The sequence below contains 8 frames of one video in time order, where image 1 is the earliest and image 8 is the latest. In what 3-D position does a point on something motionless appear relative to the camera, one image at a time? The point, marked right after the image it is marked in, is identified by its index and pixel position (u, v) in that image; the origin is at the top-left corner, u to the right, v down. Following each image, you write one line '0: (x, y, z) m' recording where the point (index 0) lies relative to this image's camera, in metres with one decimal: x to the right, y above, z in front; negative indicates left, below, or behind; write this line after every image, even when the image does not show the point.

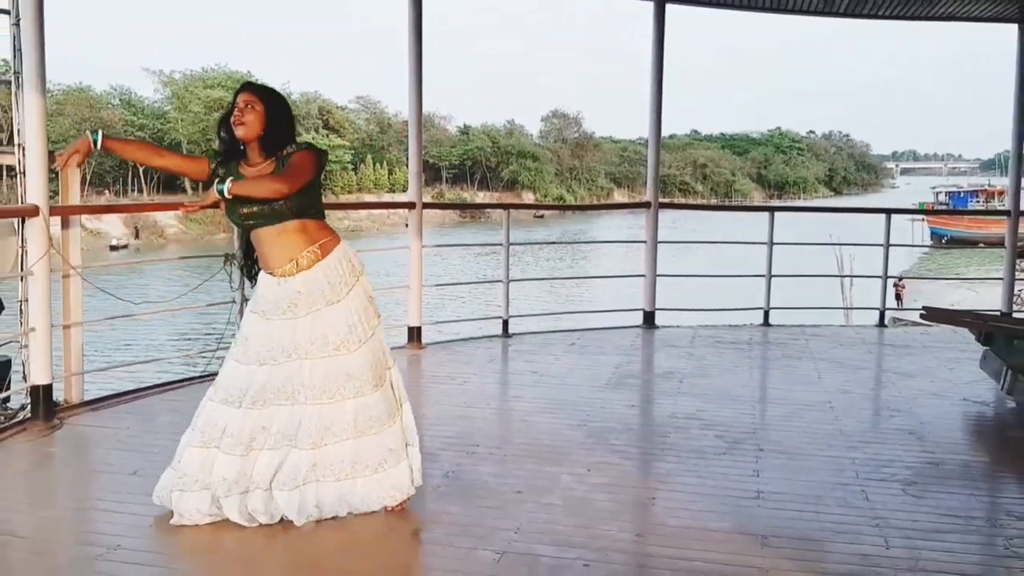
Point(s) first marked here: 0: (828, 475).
0: (+0.8, -0.5, +4.1) m
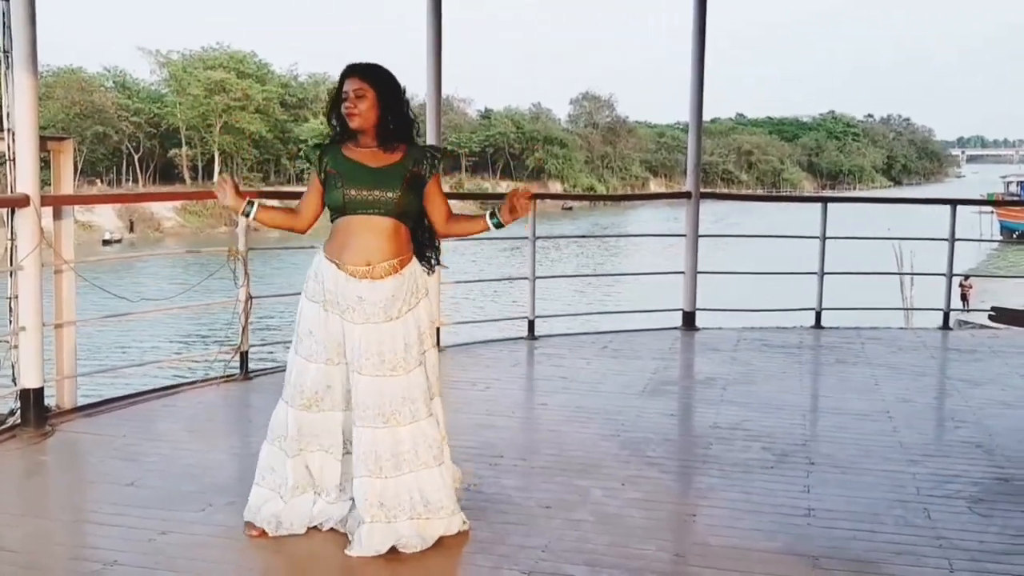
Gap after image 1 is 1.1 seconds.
0: (+0.9, -0.5, +3.7) m
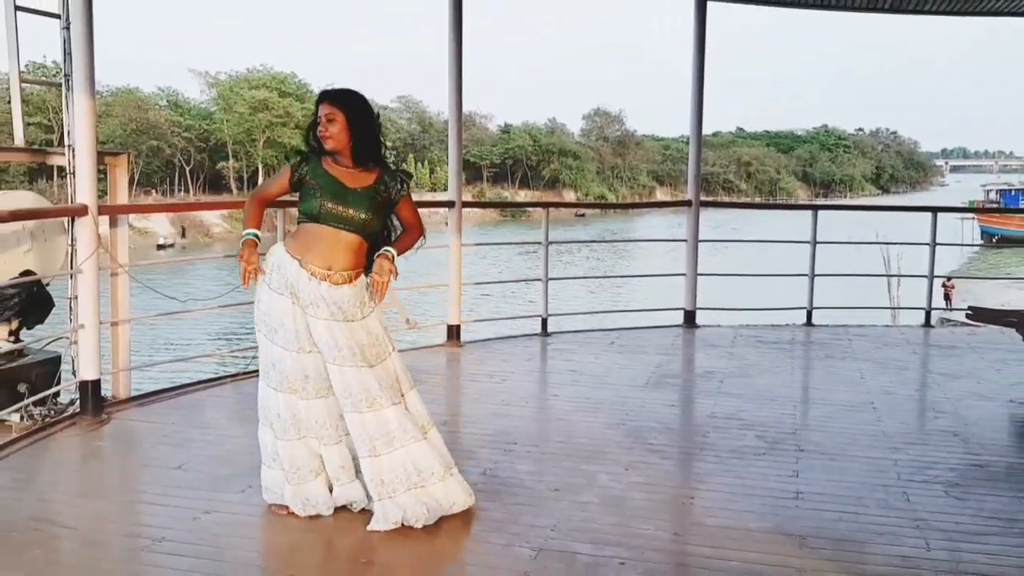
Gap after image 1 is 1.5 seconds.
0: (+0.9, -0.5, +4.1) m
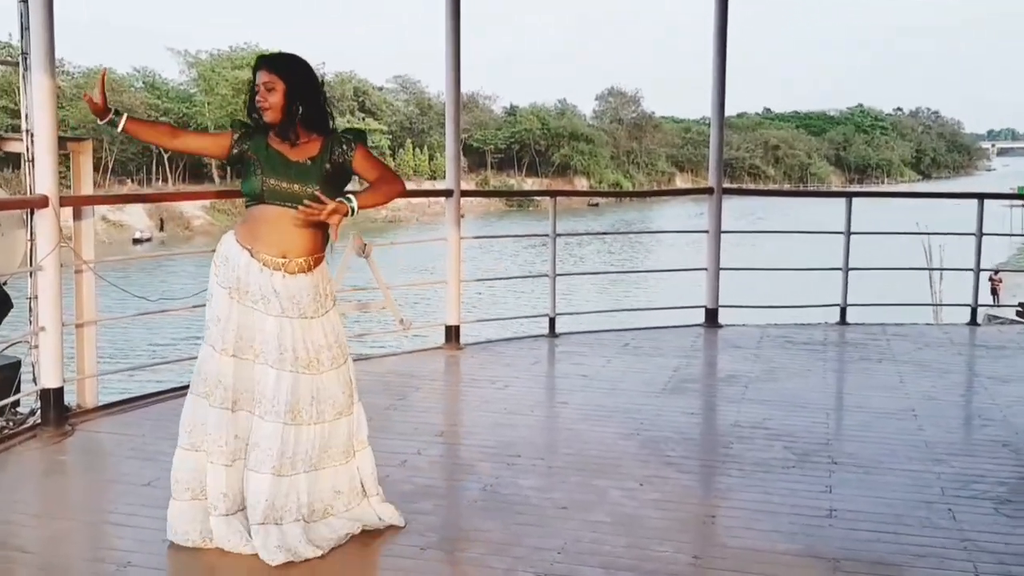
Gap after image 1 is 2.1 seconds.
0: (+0.9, -0.4, +3.7) m
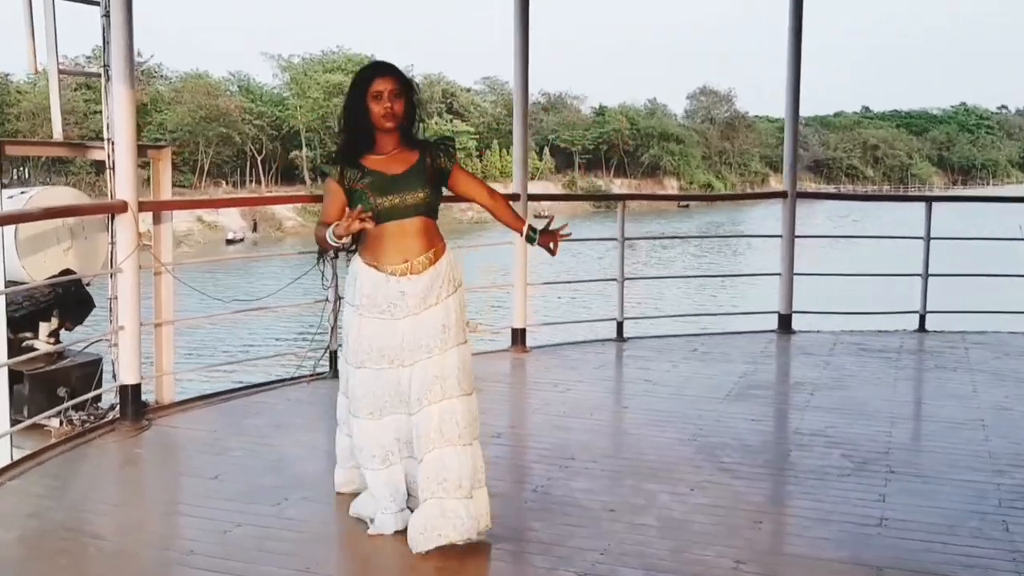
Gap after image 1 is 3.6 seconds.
0: (+1.0, -0.5, +3.5) m
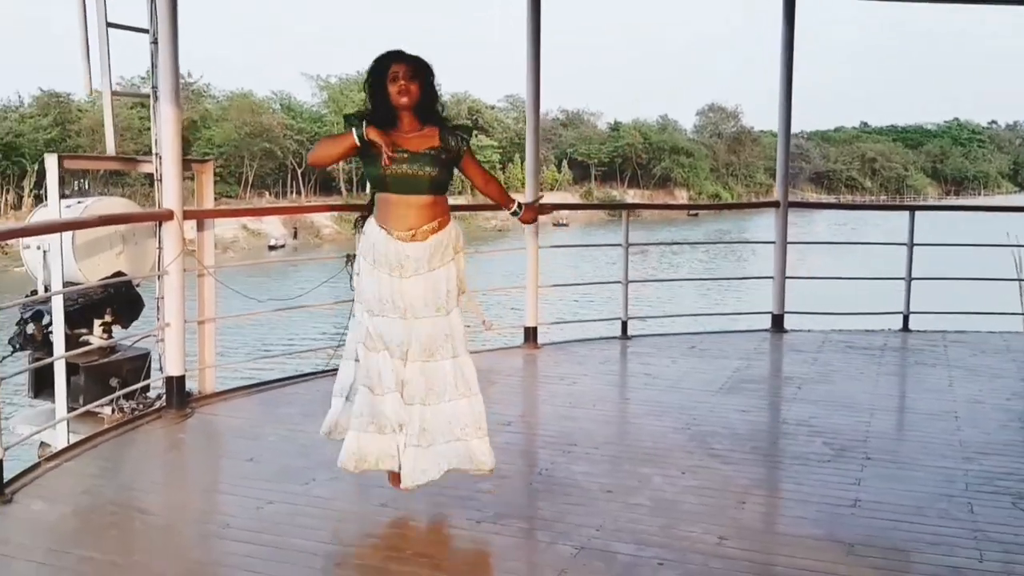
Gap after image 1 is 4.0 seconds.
0: (+1.0, -0.5, +3.8) m
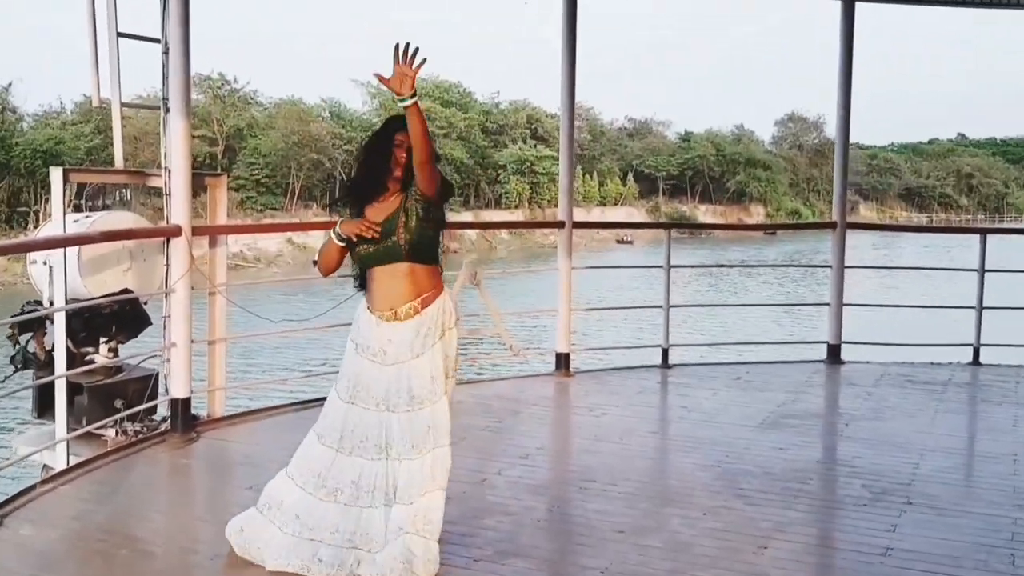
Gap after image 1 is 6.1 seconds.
0: (+1.0, -0.6, +3.3) m
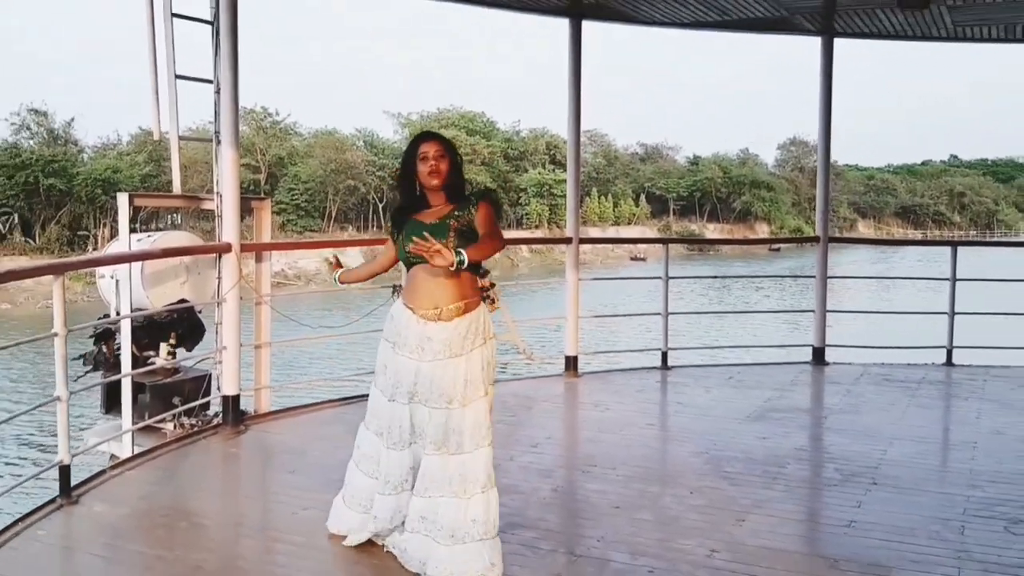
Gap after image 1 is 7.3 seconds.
0: (+1.0, -0.6, +3.6) m
